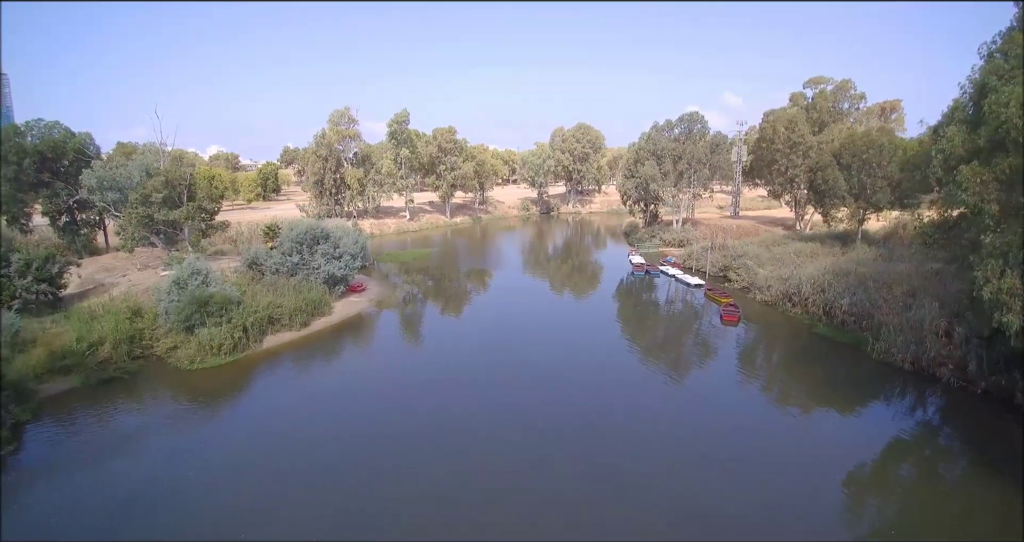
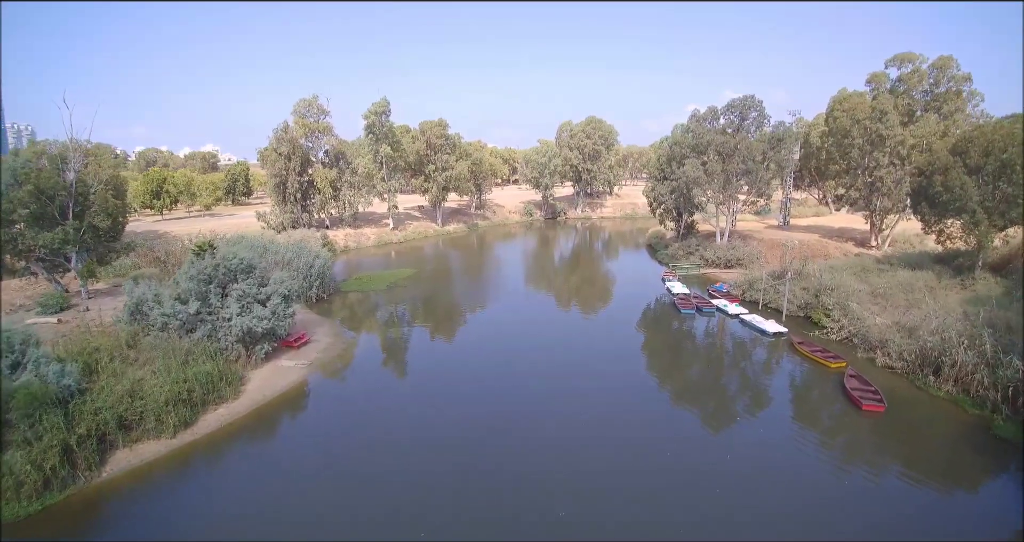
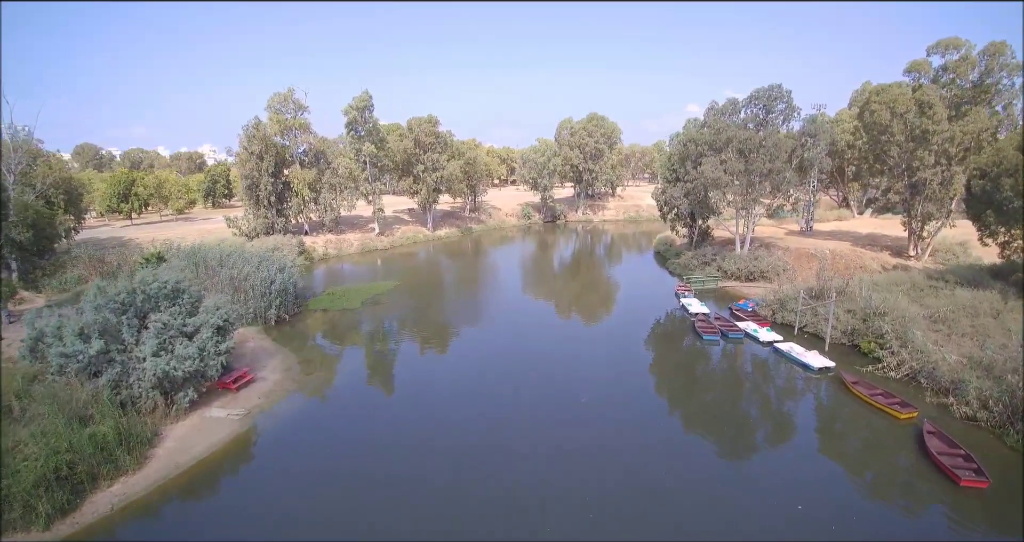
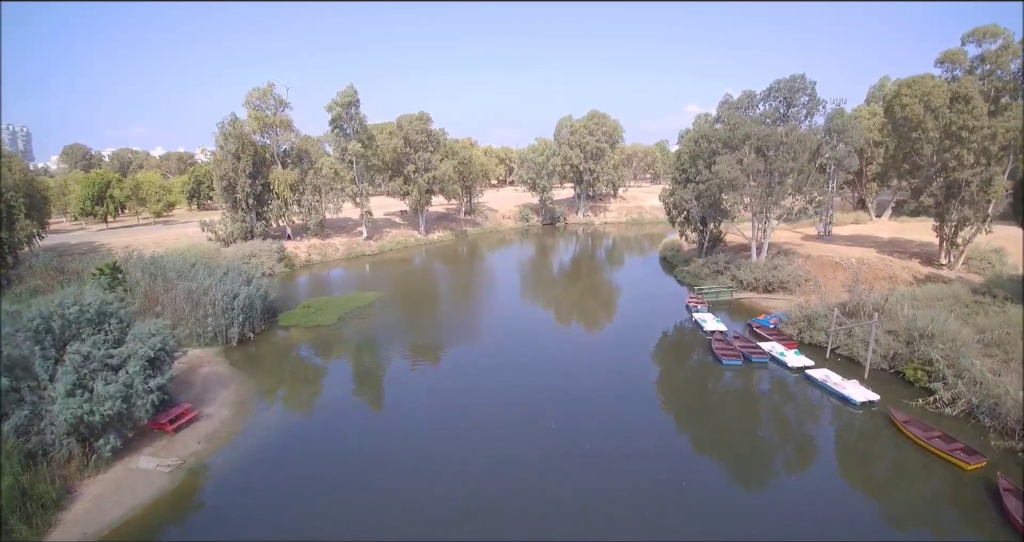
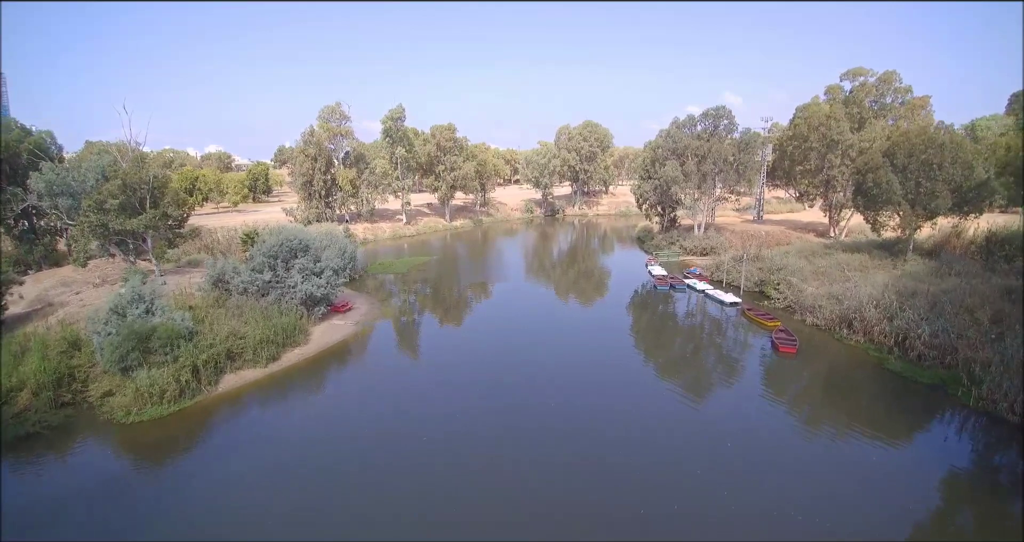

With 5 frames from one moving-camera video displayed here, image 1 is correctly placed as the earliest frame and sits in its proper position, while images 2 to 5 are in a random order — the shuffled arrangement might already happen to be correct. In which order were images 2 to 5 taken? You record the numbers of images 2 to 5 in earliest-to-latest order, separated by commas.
5, 2, 3, 4
